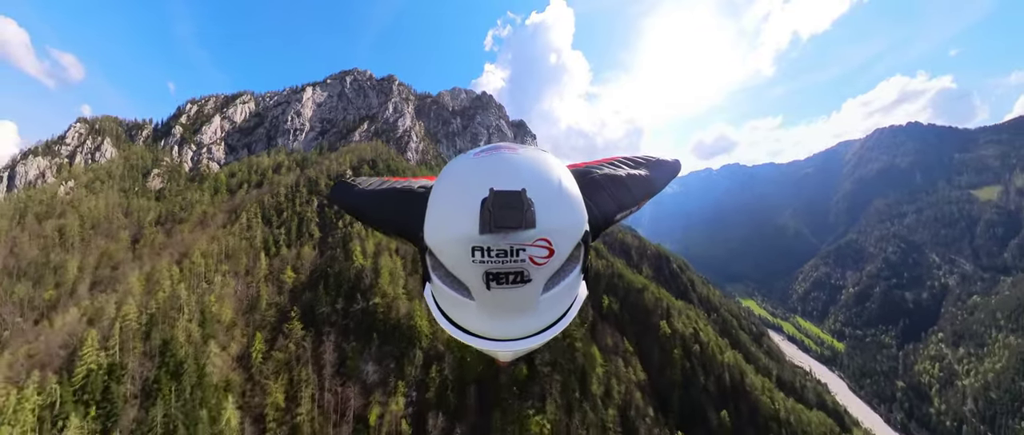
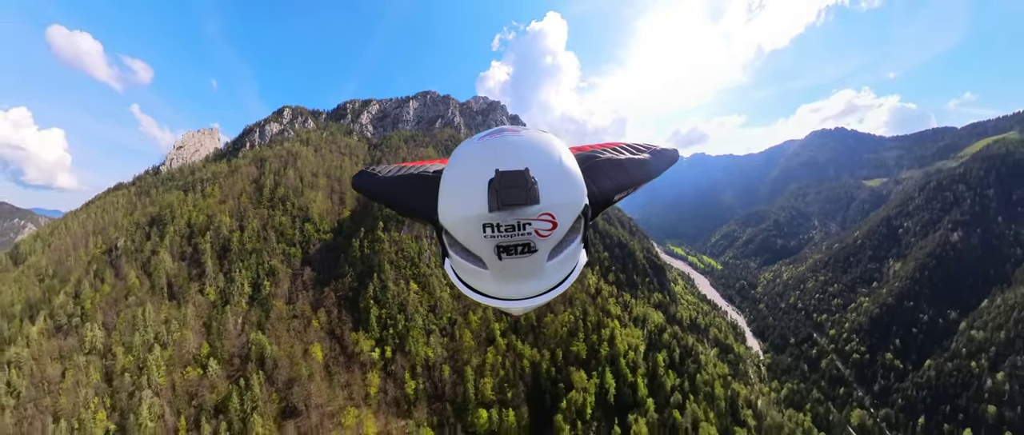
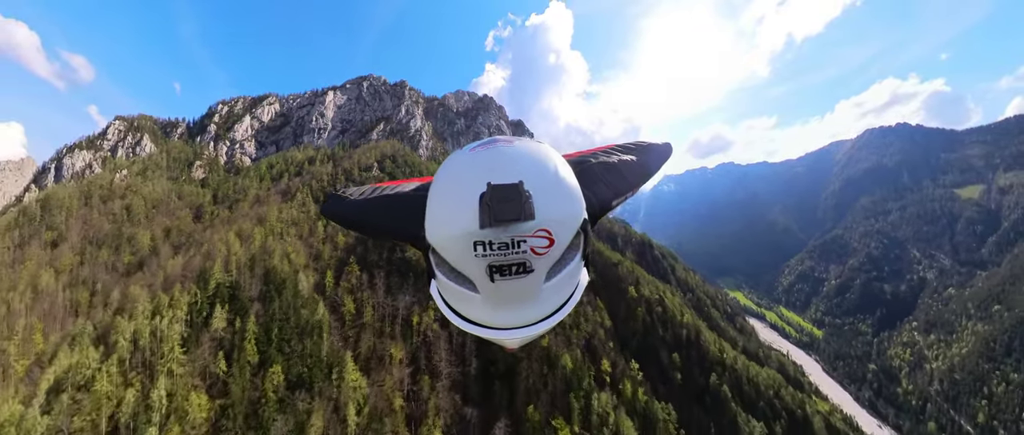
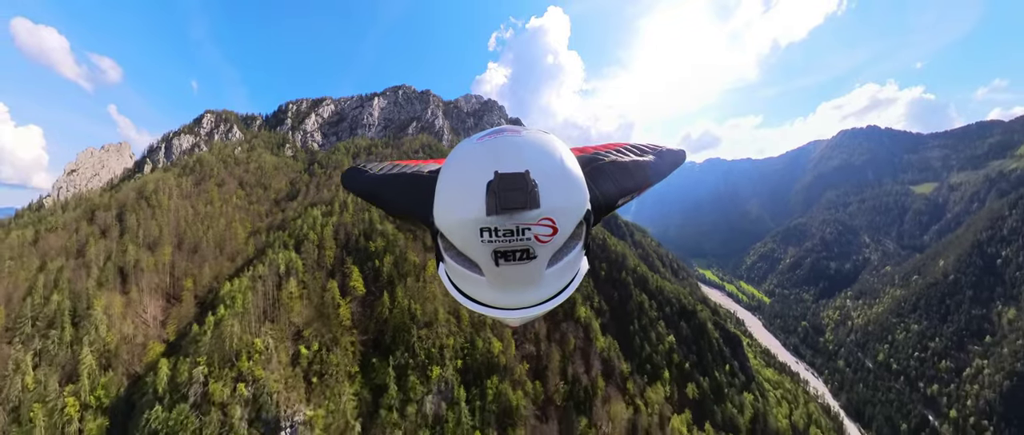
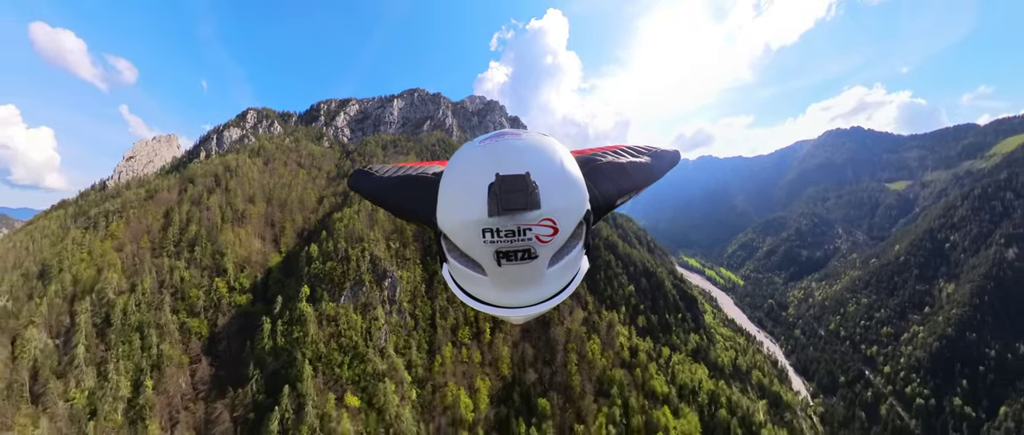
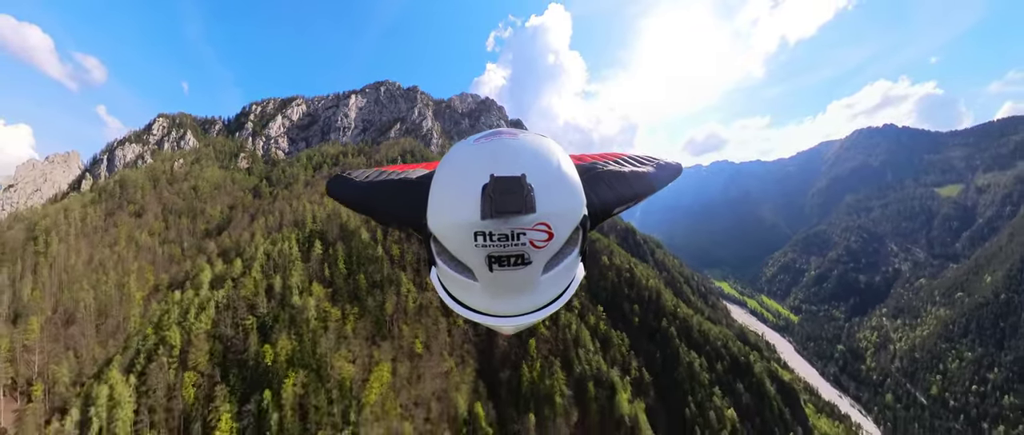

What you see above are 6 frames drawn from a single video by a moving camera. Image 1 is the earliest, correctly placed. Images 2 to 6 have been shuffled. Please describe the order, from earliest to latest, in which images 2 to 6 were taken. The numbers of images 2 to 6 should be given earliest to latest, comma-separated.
3, 6, 4, 5, 2
